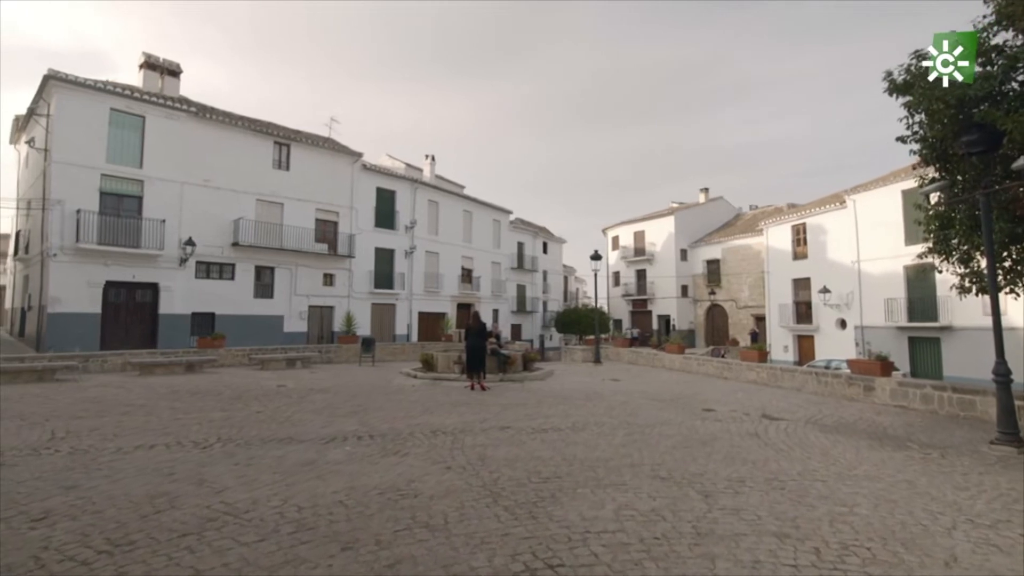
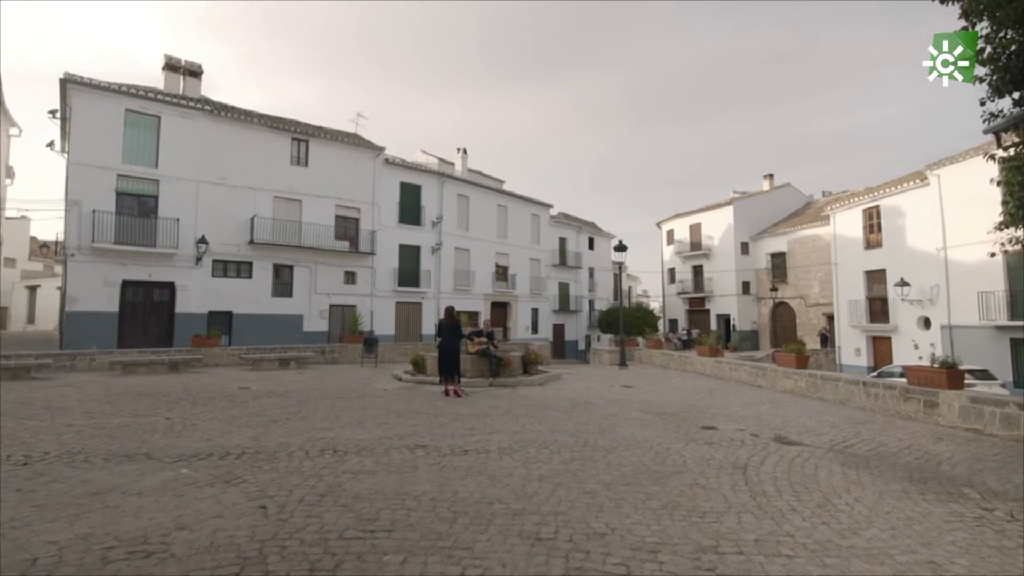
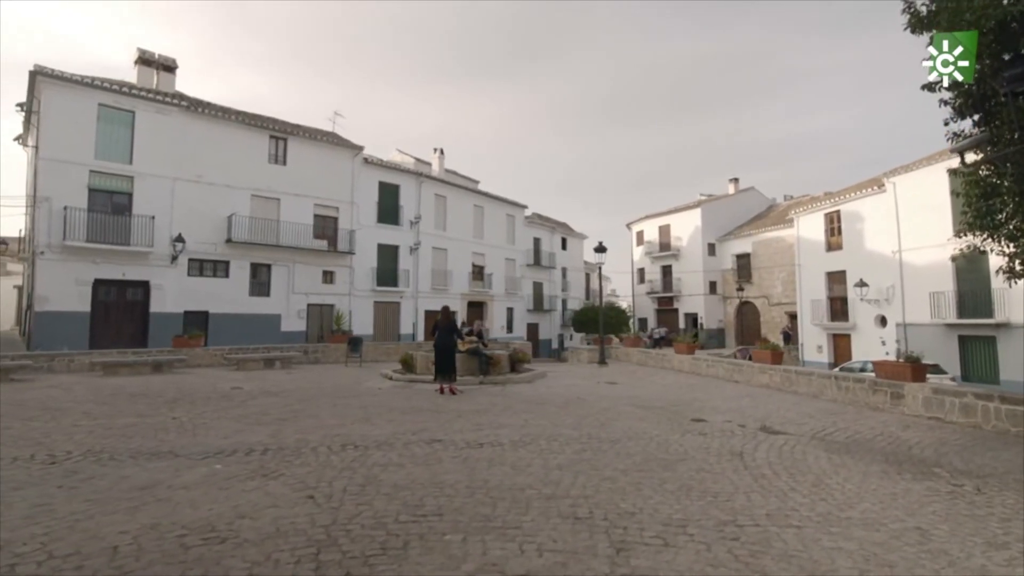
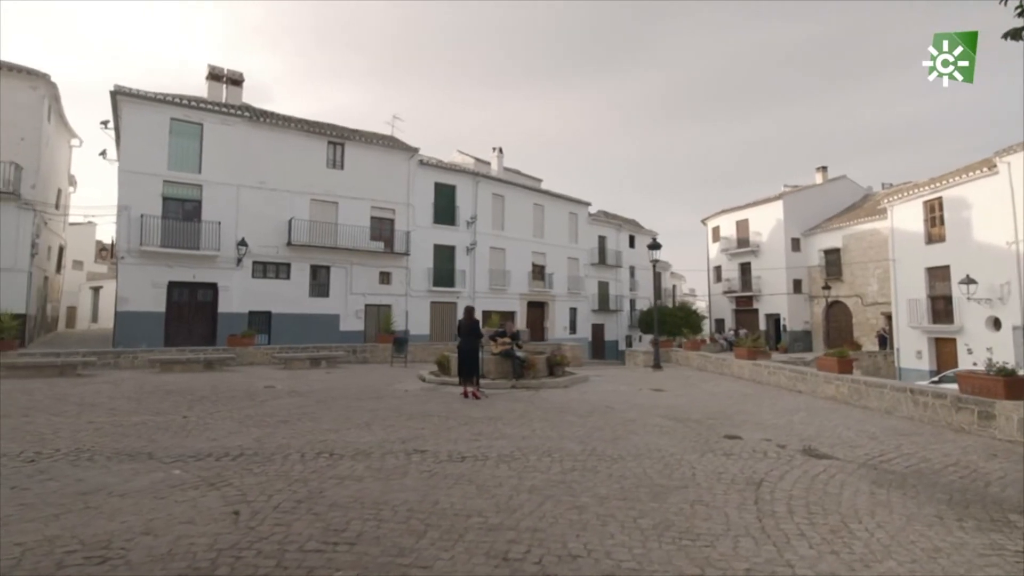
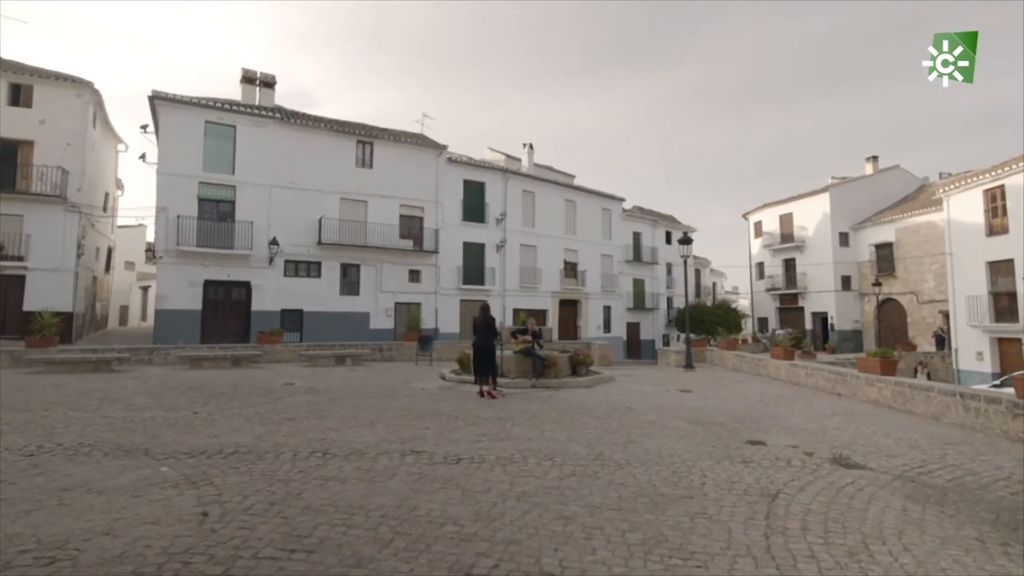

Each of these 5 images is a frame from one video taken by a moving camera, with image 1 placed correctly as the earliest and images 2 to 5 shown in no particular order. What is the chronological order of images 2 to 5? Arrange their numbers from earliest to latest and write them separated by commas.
3, 2, 4, 5
